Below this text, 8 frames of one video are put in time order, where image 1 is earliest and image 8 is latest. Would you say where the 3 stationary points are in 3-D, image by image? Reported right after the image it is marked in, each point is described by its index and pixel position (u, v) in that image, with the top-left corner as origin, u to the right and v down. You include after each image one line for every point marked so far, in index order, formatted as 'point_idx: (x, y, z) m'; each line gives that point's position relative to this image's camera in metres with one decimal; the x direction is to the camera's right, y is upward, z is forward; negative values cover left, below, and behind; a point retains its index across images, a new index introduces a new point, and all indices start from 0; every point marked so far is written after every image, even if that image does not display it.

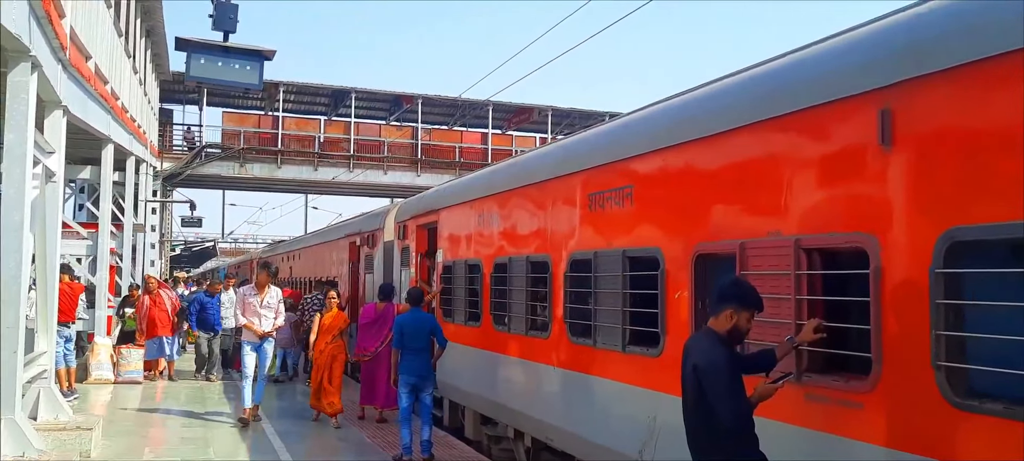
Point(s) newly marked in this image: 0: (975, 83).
0: (+1.8, +0.7, +3.1) m
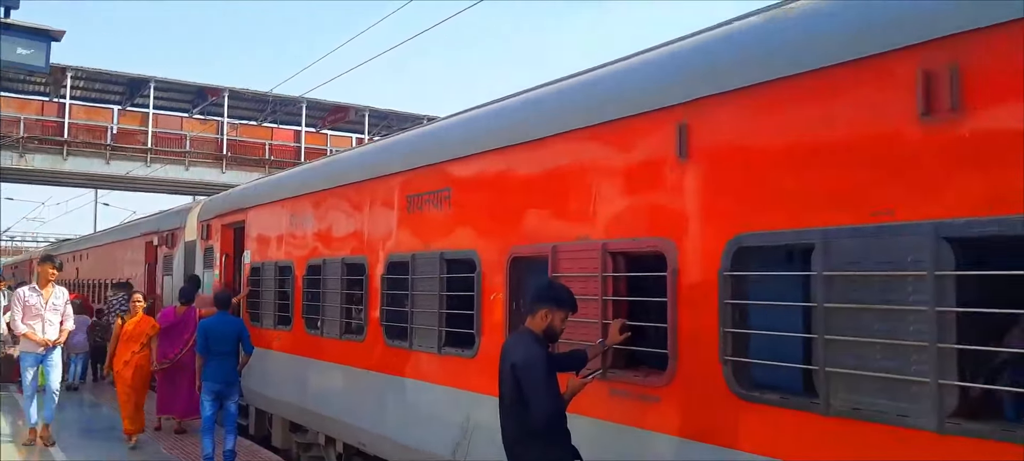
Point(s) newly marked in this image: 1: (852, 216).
0: (+1.0, +0.7, +3.5) m
1: (+1.4, +0.1, +3.1) m
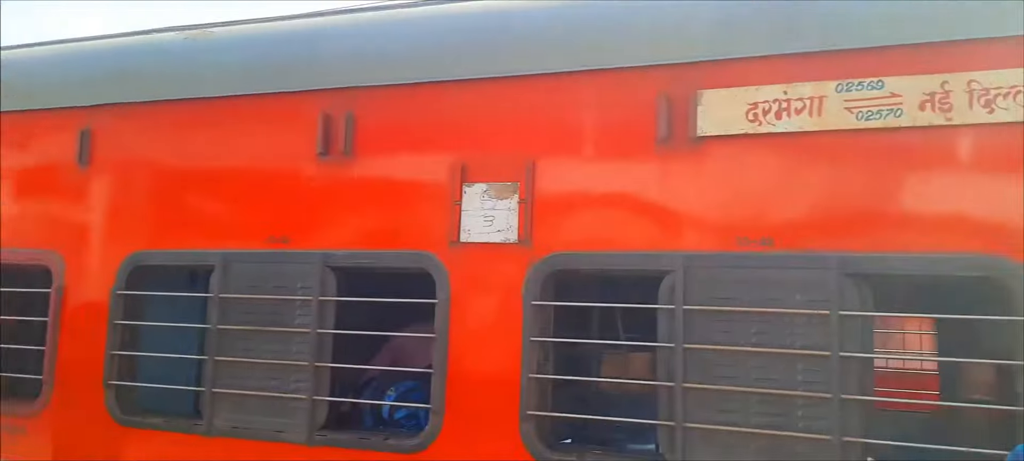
0: (+0.1, +0.6, +2.4) m
1: (+0.5, 0.0, +2.2) m
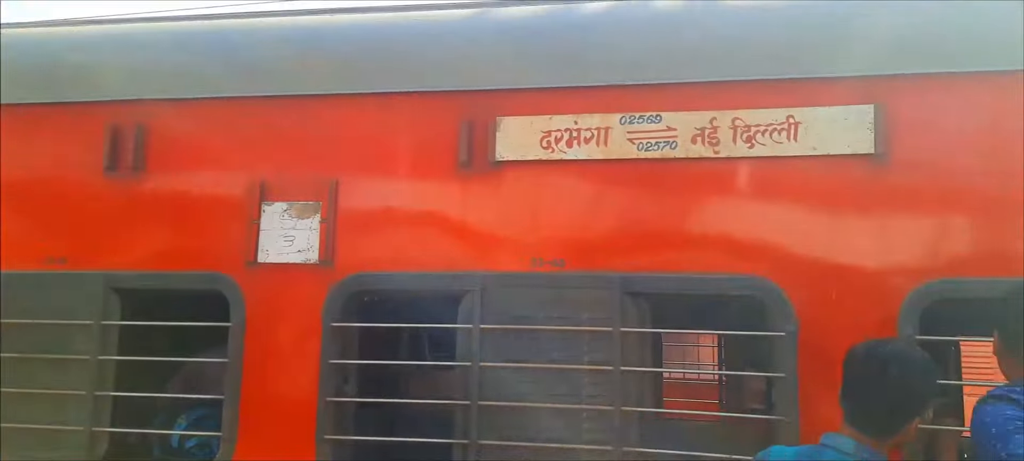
0: (-0.5, +0.5, +2.4) m
1: (-0.1, 0.0, +2.3) m
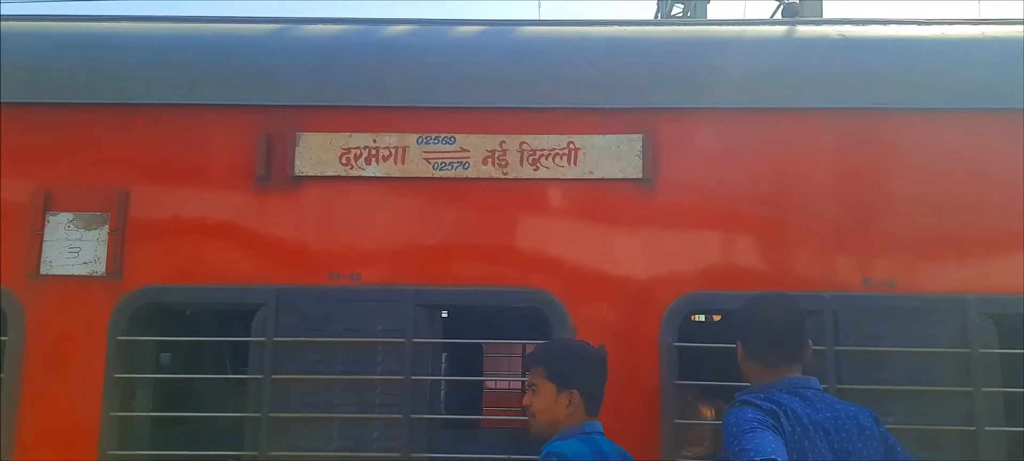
0: (-1.2, +0.5, +2.3) m
1: (-0.7, -0.1, +2.3) m
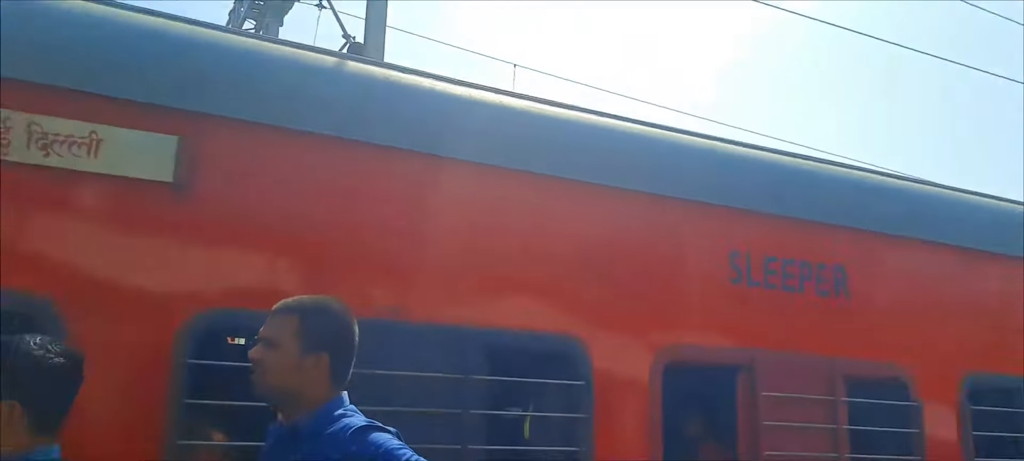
0: (-1.5, +0.6, +2.1) m
1: (-1.1, -0.1, +2.1) m
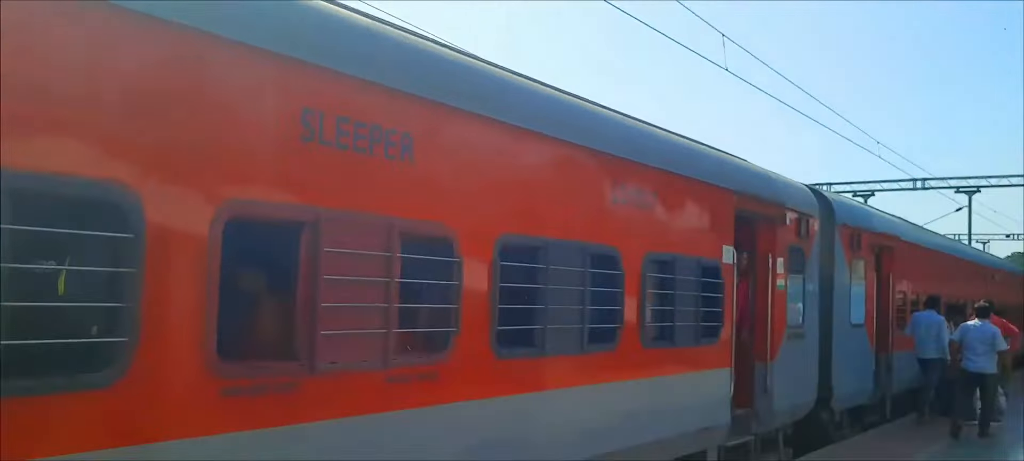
0: (-2.1, +1.0, +1.8) m
1: (-1.8, +0.4, +2.0) m
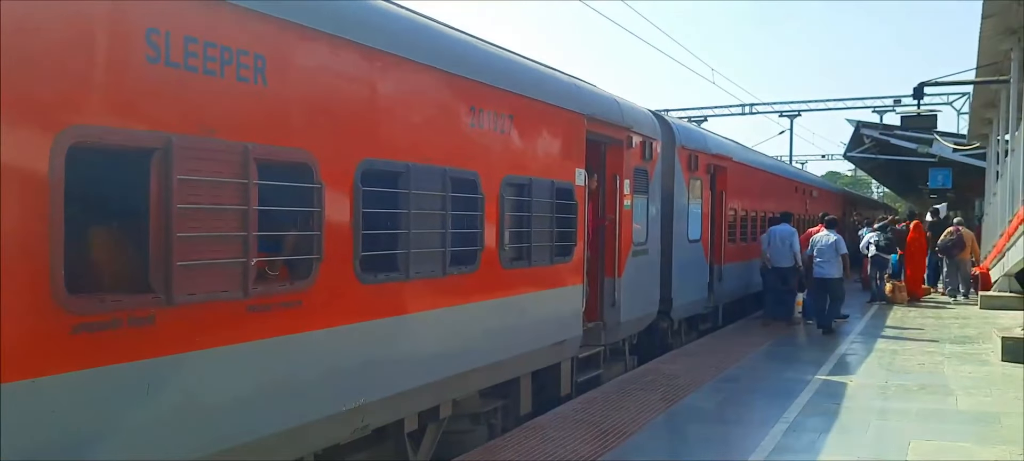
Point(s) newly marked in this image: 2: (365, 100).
0: (-2.4, +1.2, +1.3) m
1: (-2.1, +0.5, +1.6) m
2: (-0.8, +0.7, +4.2) m
